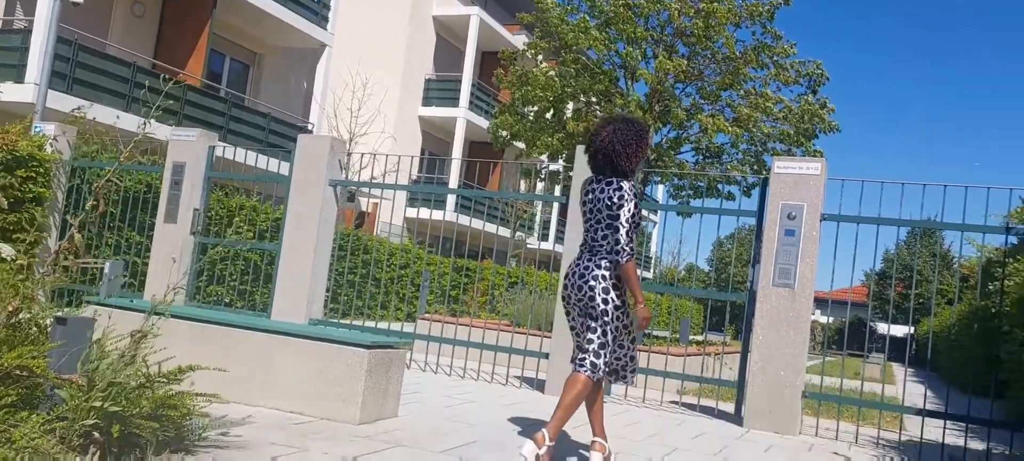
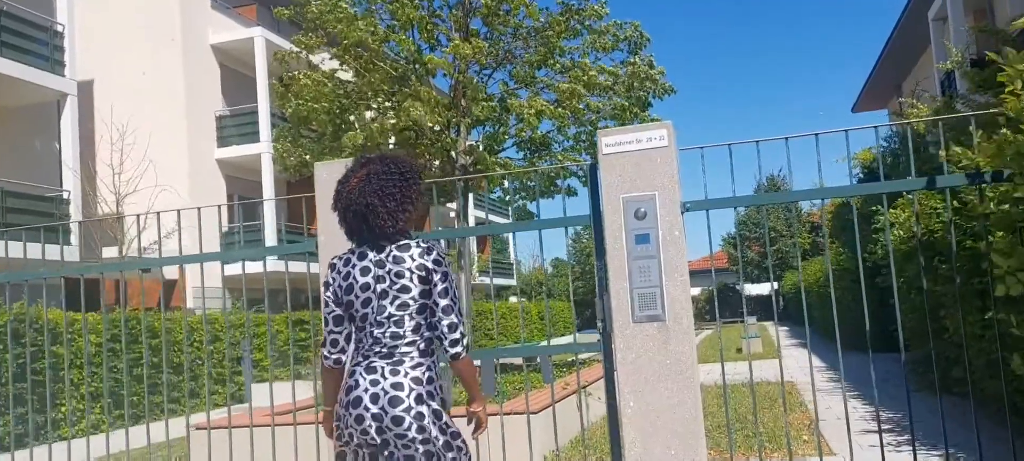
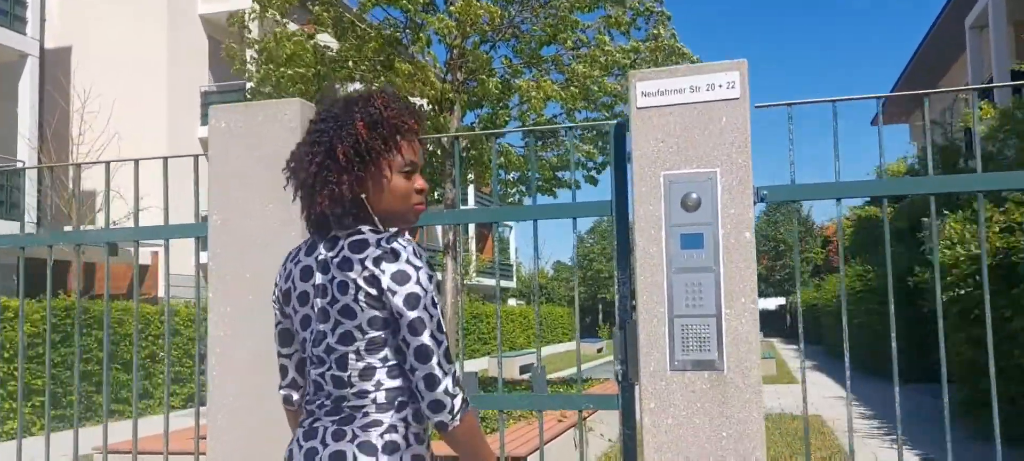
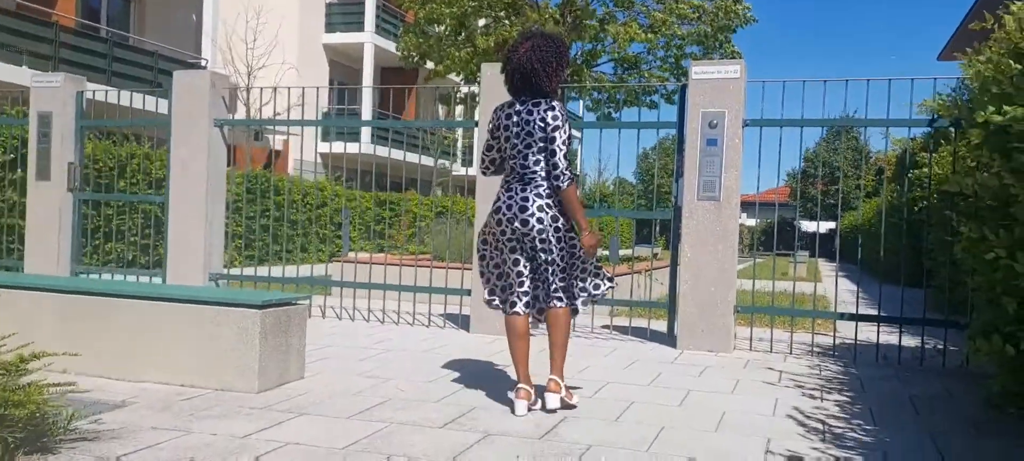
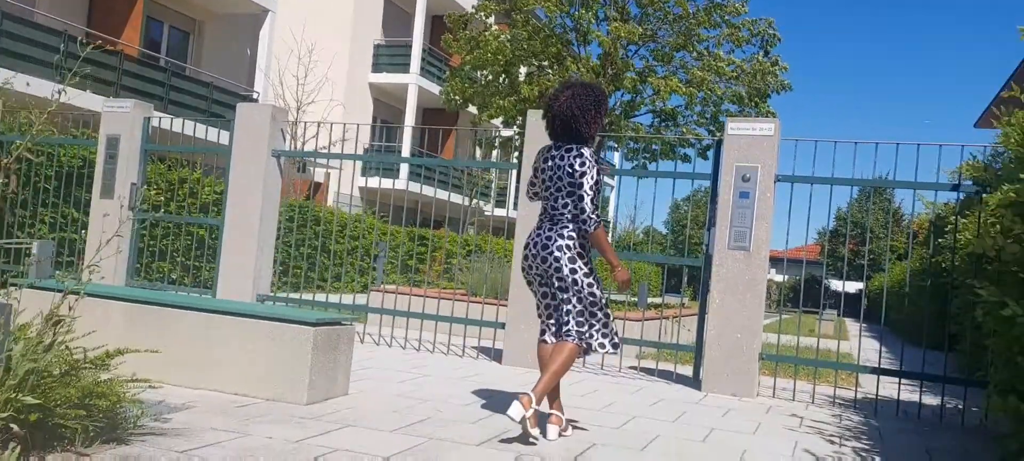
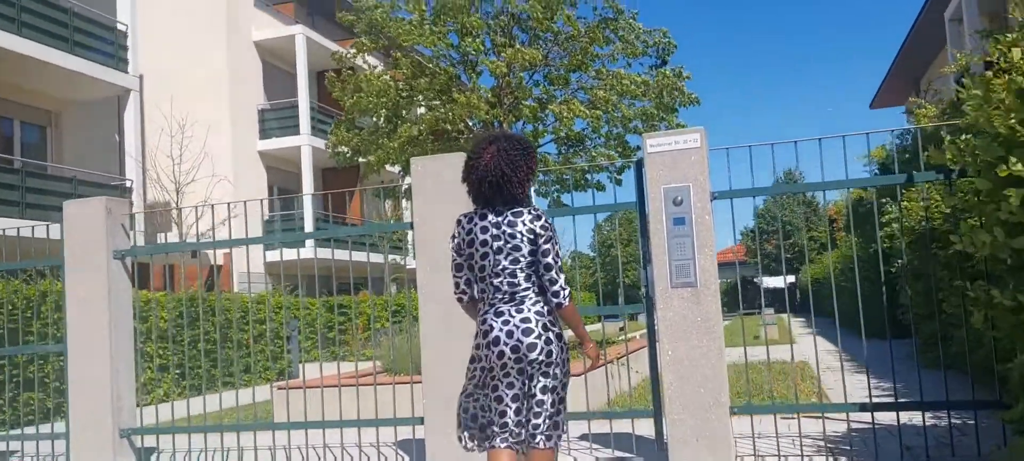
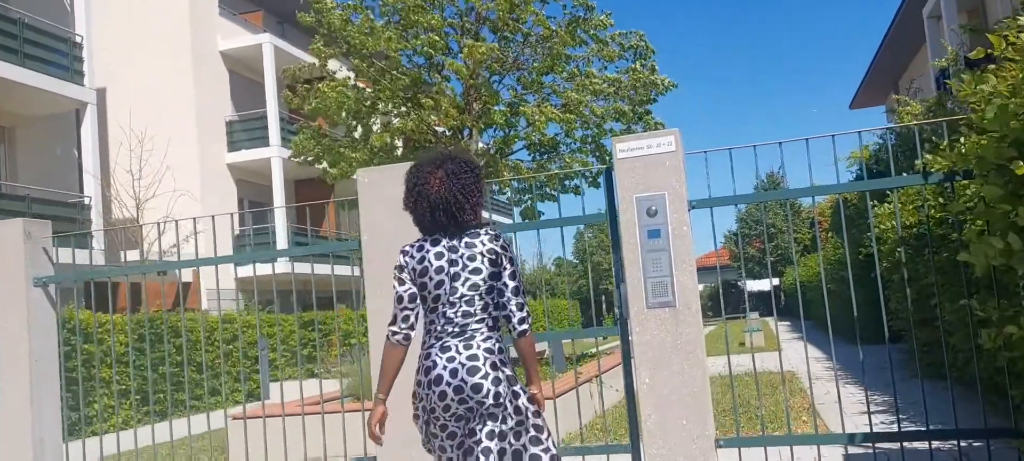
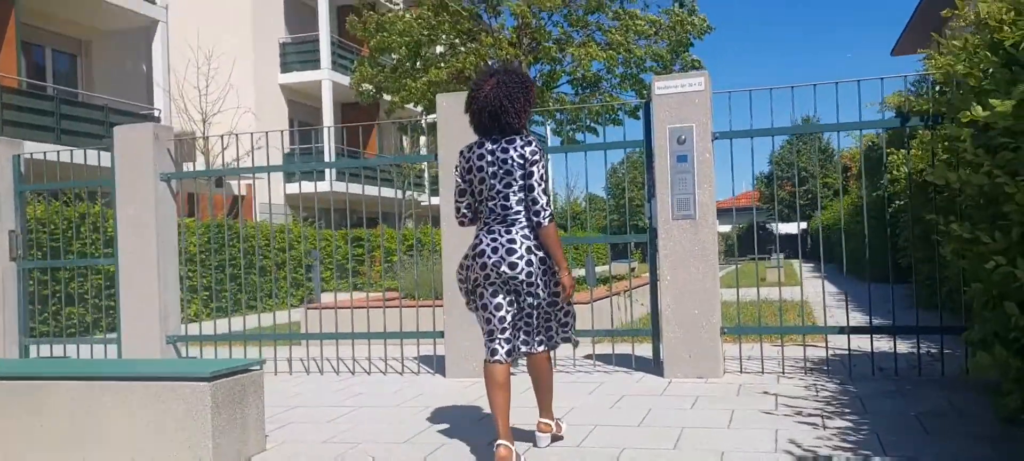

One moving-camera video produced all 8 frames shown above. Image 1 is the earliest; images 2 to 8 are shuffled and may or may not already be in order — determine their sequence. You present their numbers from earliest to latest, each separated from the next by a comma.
5, 4, 8, 6, 7, 2, 3
